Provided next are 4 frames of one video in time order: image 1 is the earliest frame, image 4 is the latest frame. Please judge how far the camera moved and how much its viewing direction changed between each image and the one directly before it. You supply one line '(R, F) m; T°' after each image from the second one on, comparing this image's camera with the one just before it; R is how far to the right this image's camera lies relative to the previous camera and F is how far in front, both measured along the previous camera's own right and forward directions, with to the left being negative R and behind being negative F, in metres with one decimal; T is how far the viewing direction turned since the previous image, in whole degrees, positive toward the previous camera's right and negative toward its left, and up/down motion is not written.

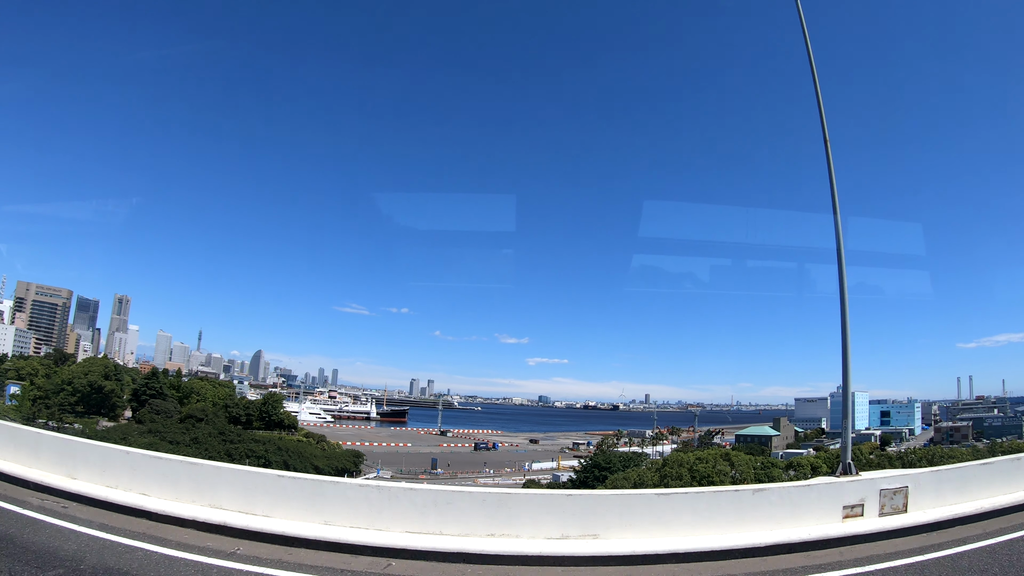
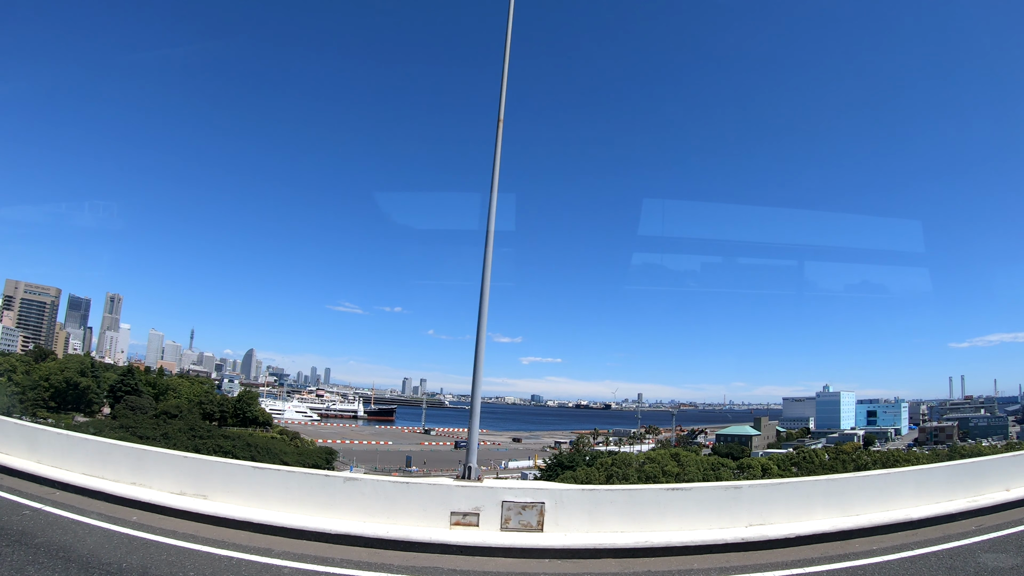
(+1.7, +0.2) m; -1°
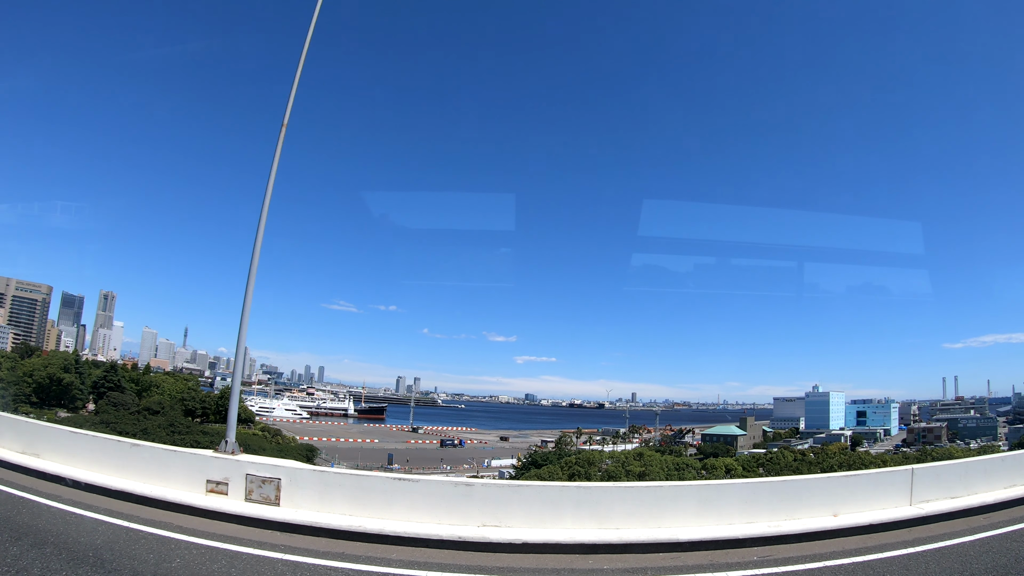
(+1.1, +0.2) m; -1°
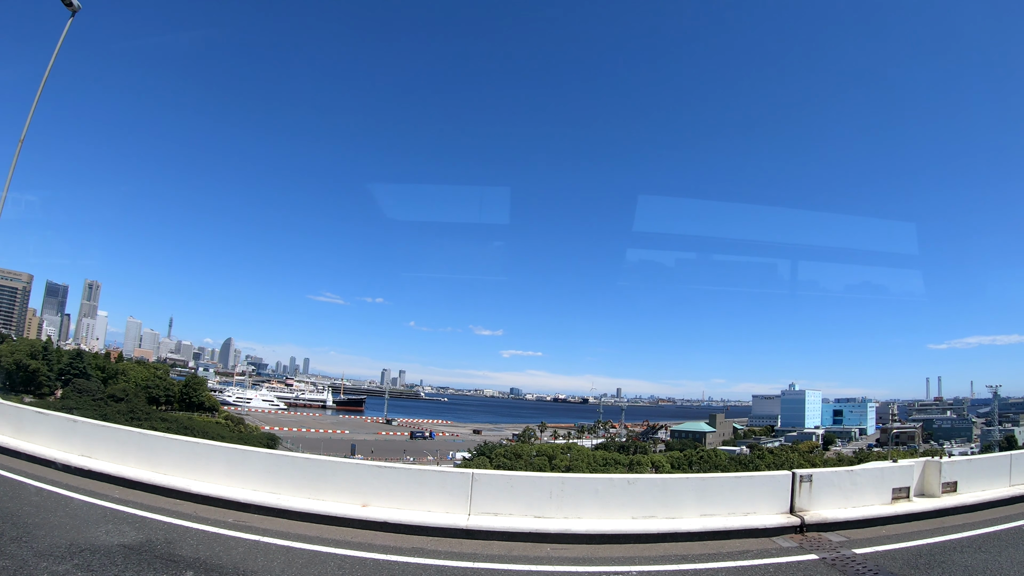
(+2.0, +0.4) m; -1°
